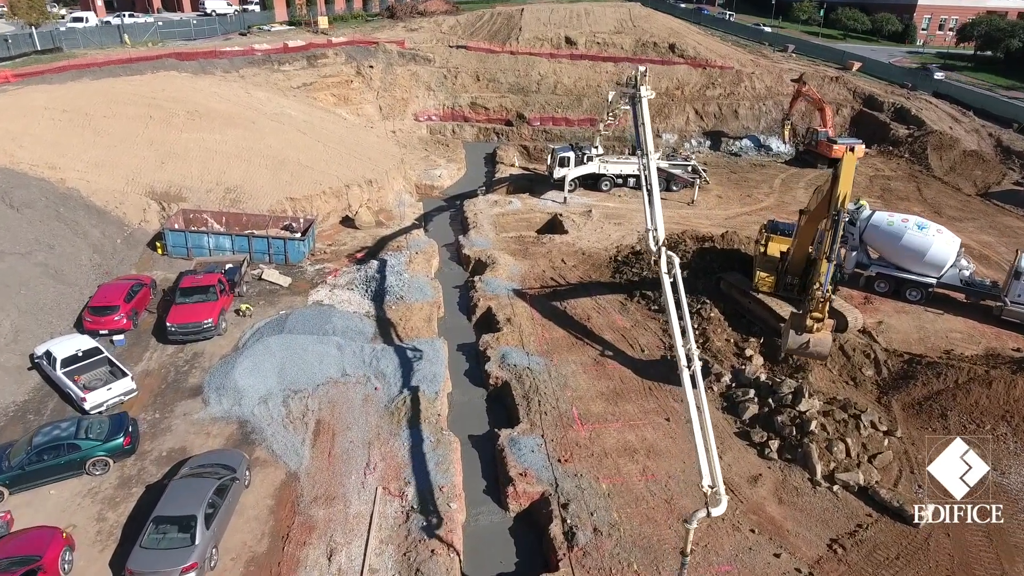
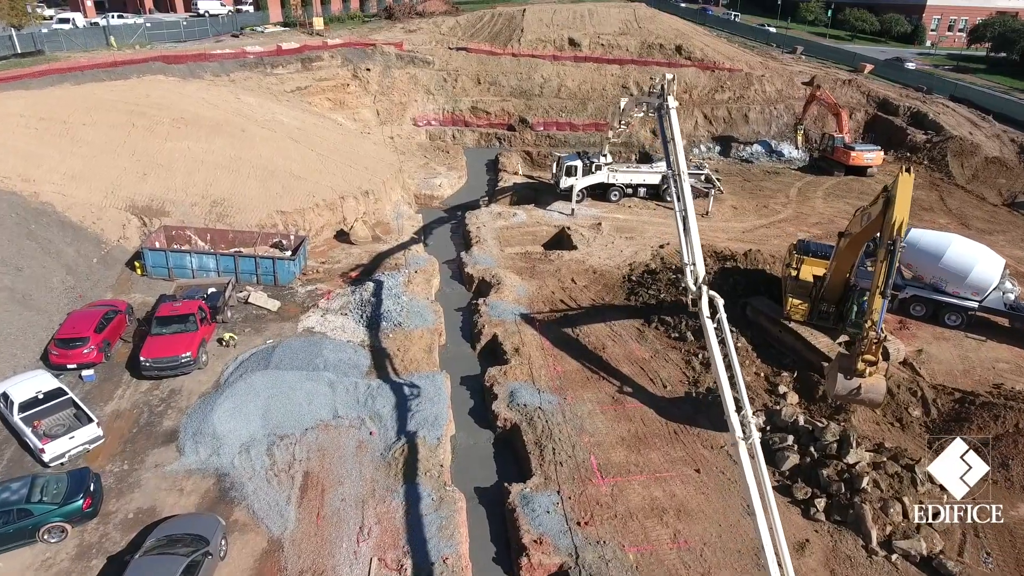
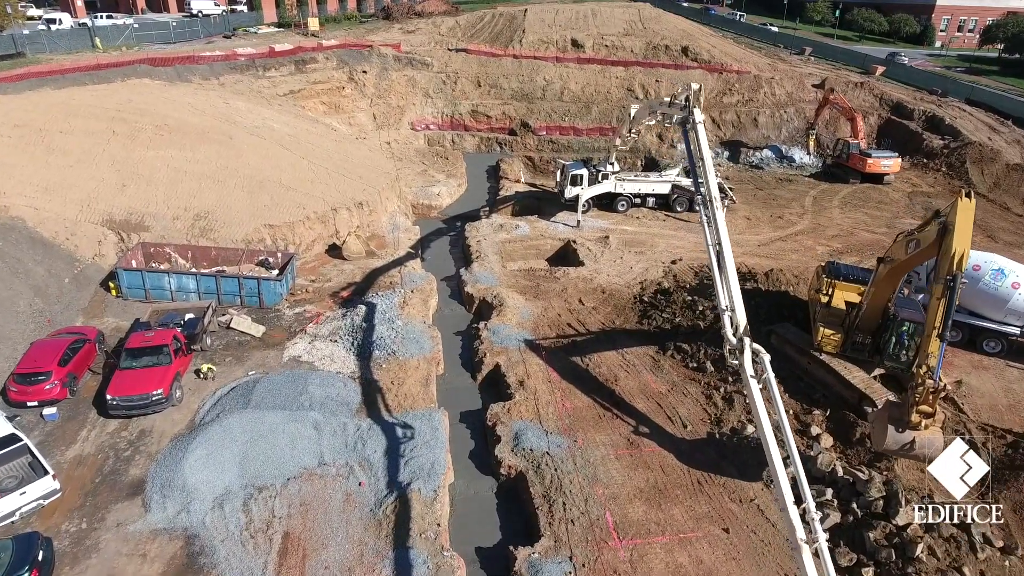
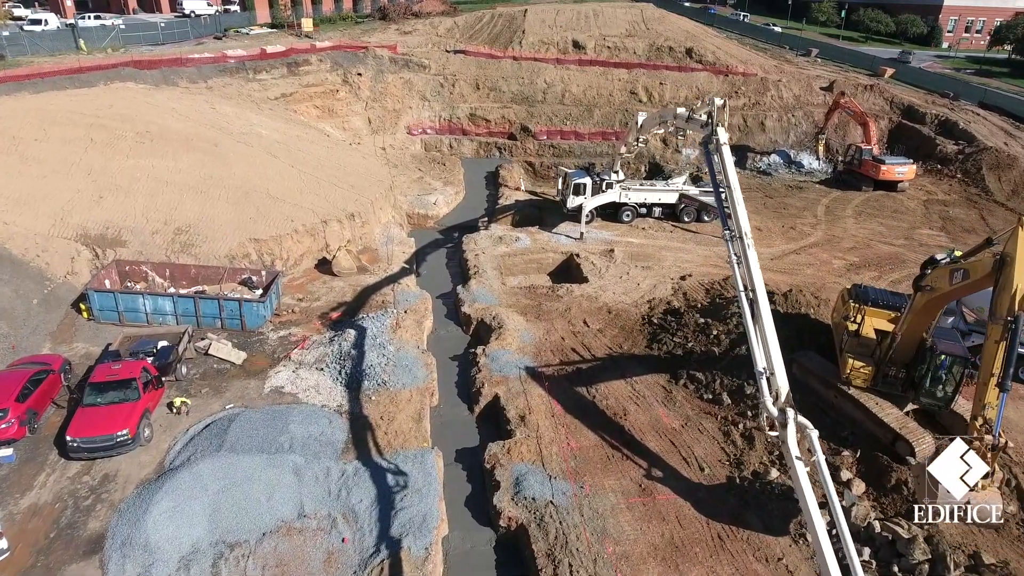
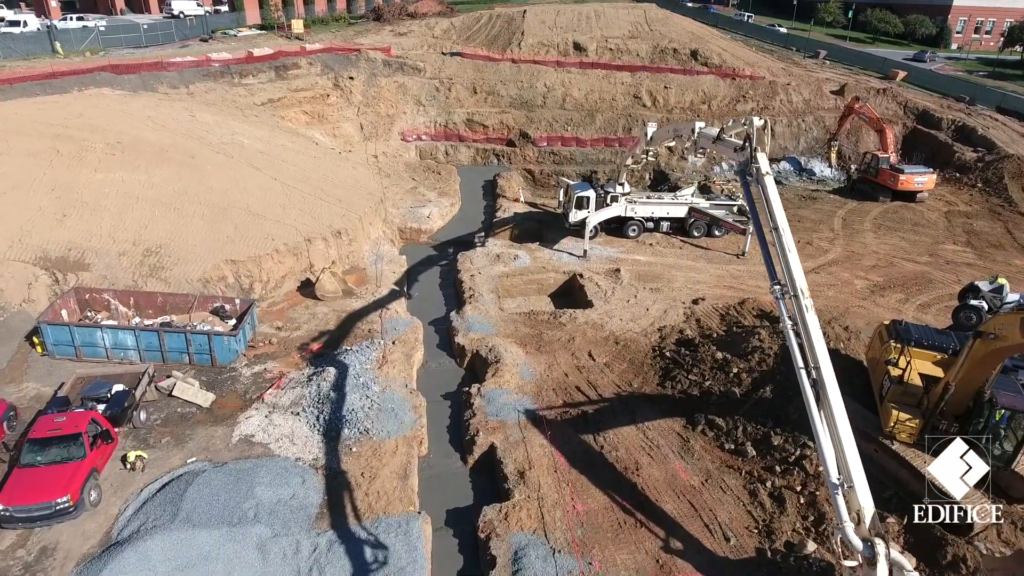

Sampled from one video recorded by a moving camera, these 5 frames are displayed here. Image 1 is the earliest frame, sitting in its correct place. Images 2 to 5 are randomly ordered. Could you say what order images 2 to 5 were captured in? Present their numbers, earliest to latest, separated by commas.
2, 3, 4, 5
